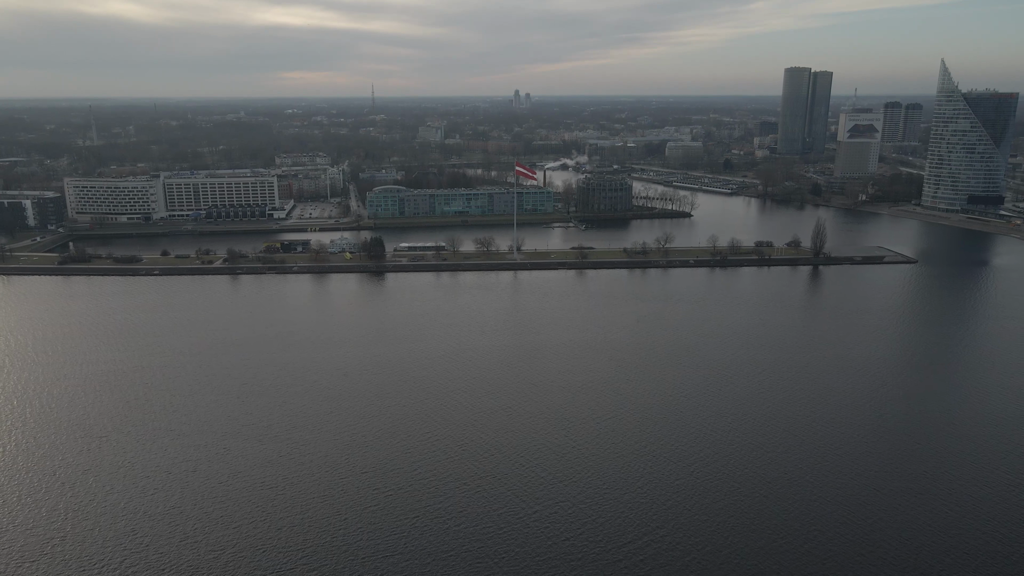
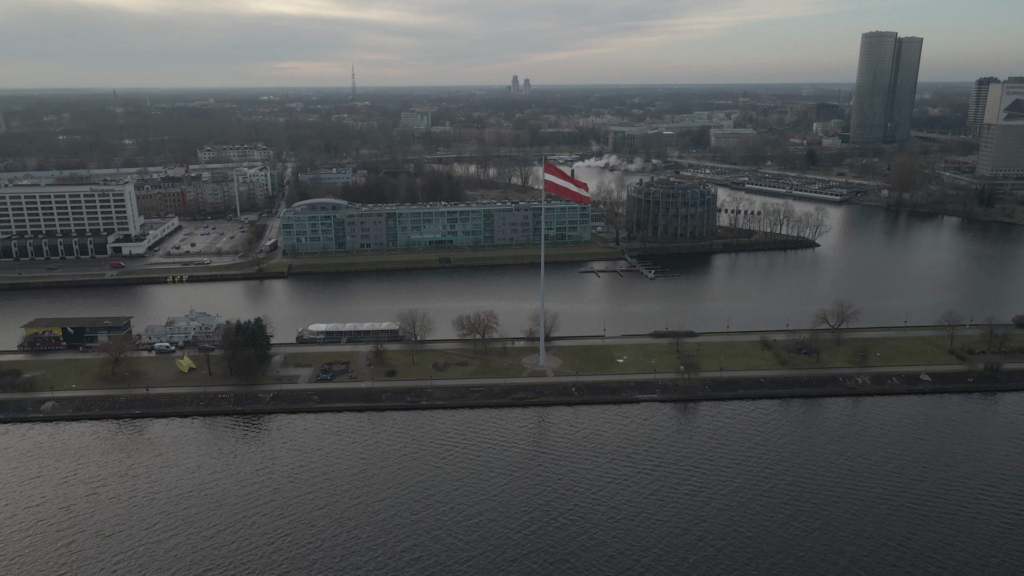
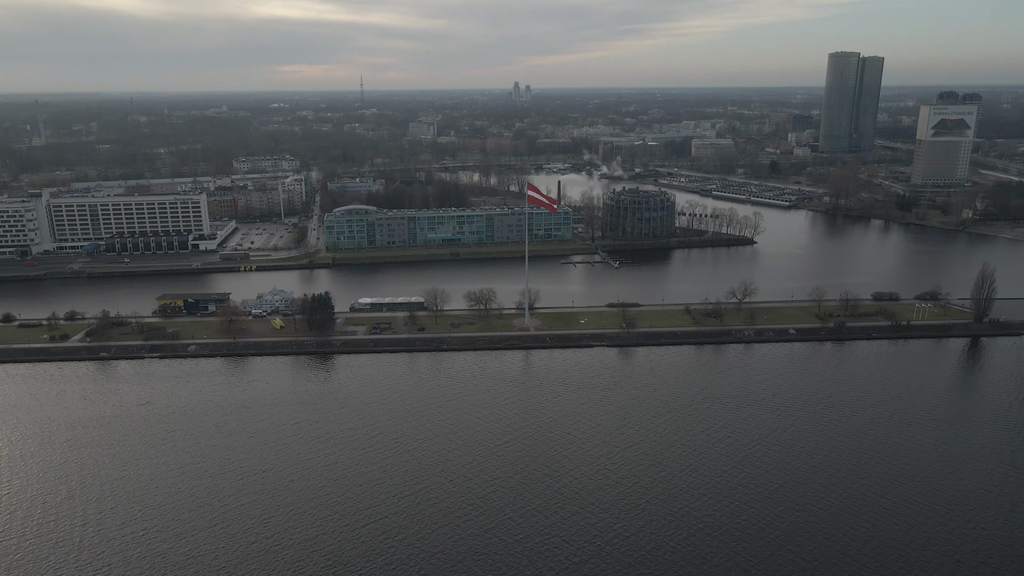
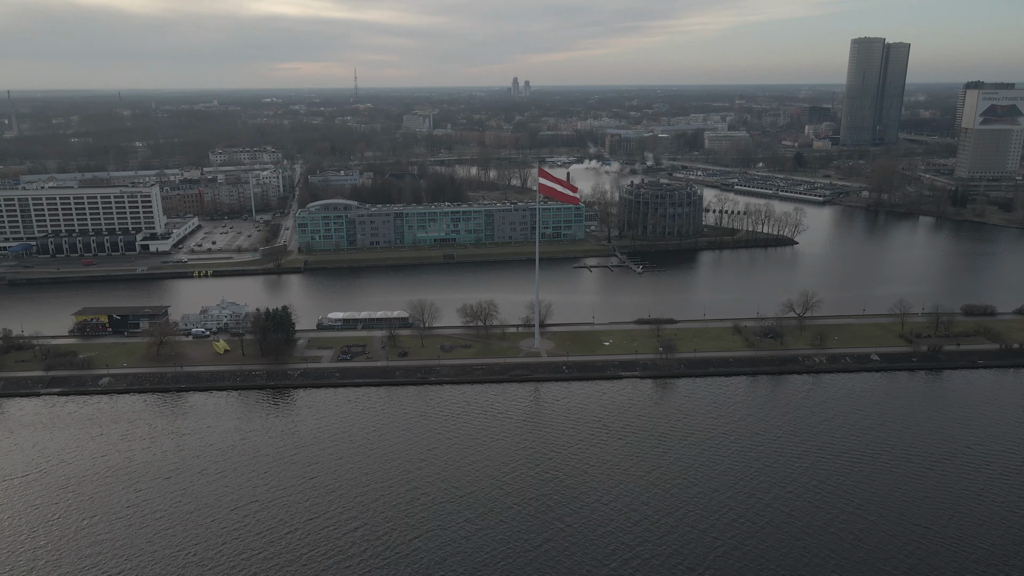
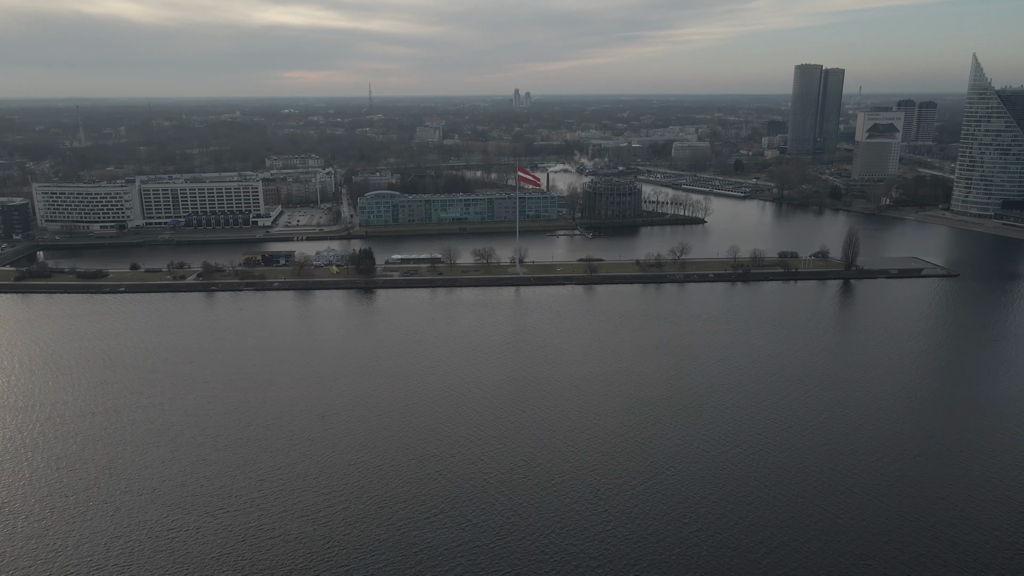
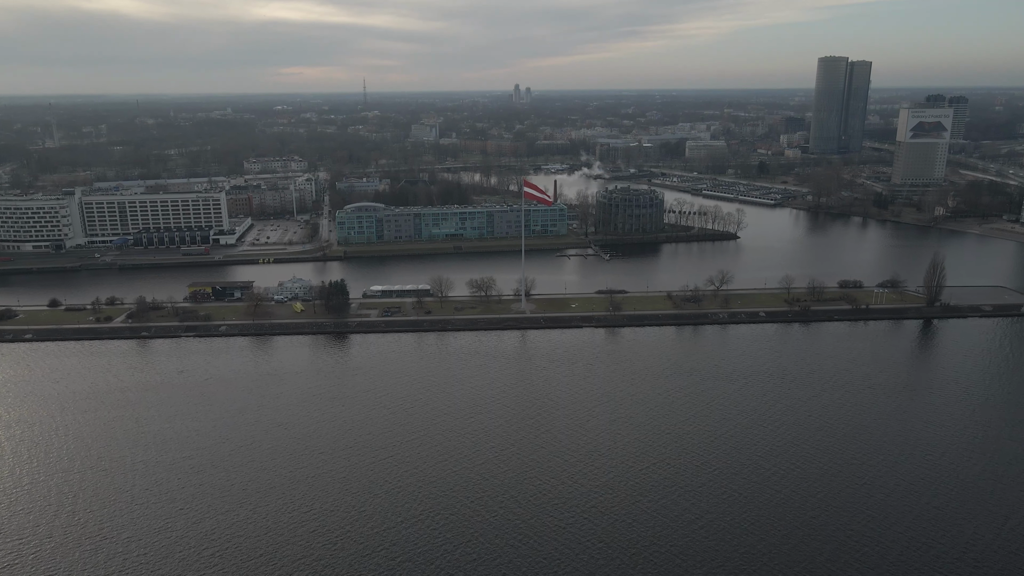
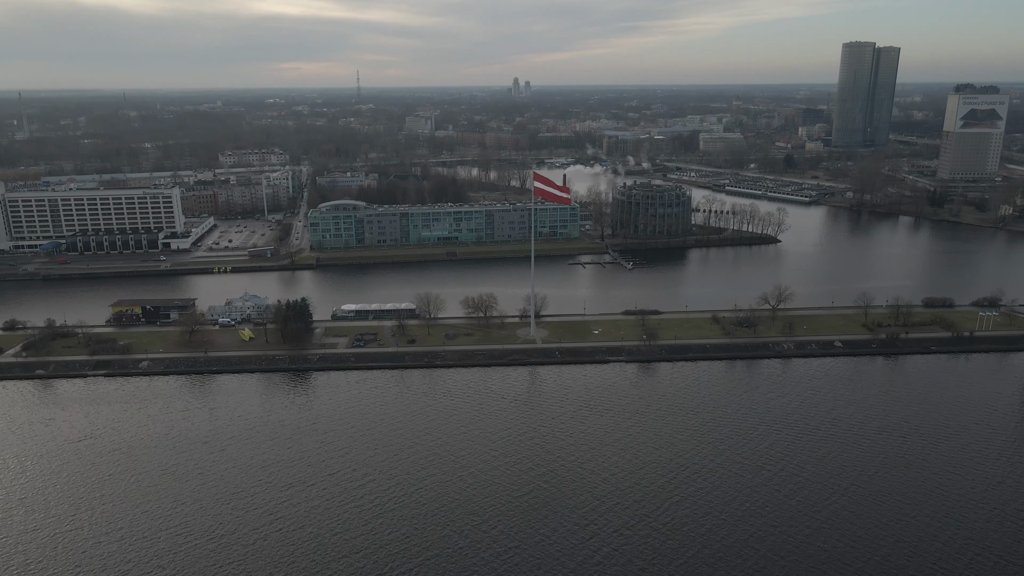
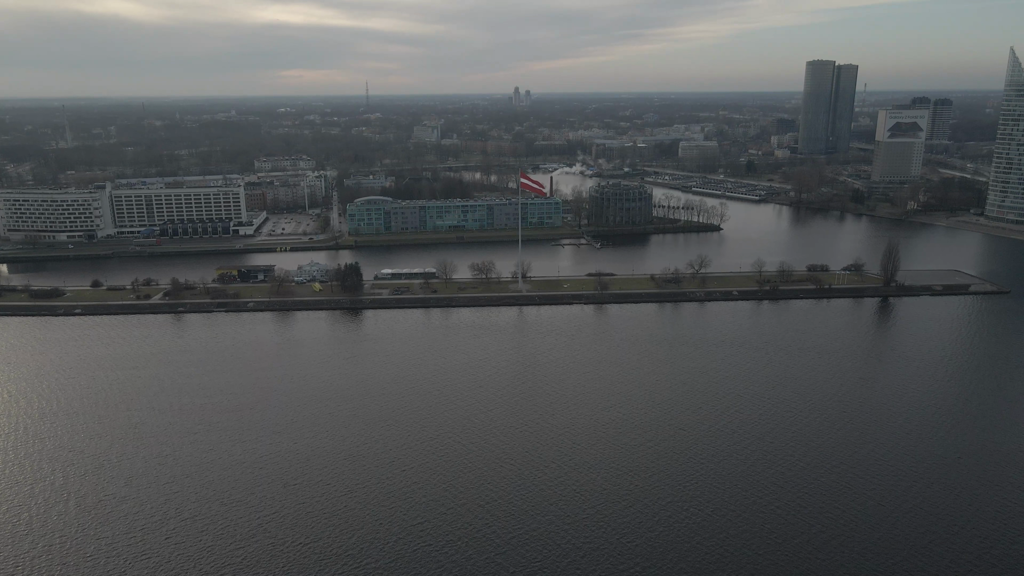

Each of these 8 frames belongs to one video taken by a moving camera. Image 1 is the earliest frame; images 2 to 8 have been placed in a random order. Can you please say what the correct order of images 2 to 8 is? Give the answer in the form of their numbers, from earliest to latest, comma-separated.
5, 8, 6, 3, 7, 4, 2
